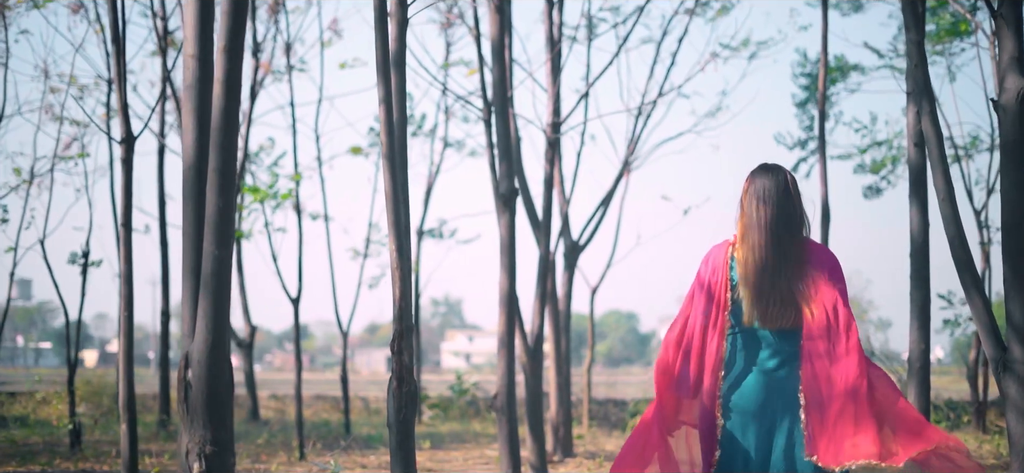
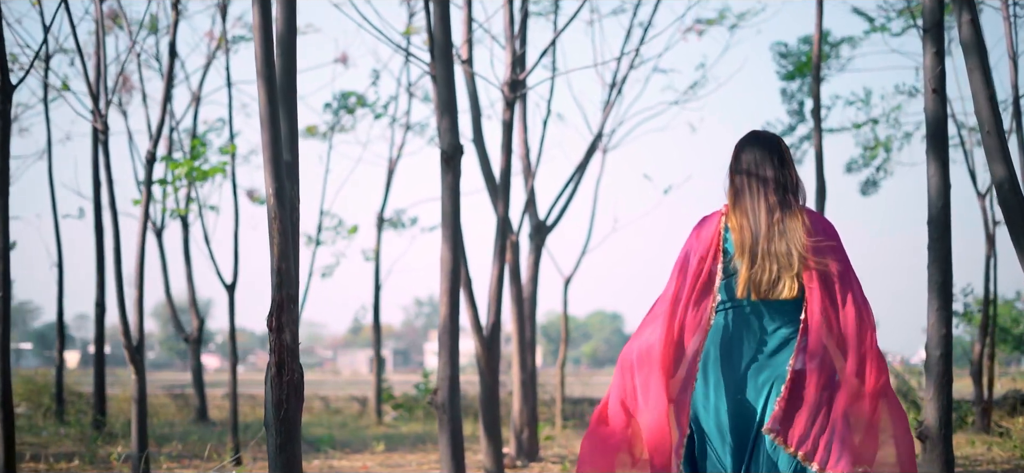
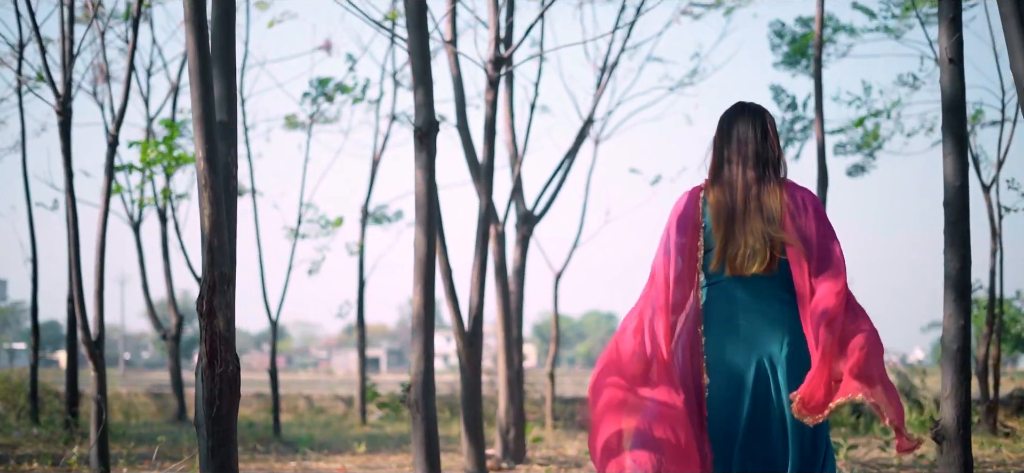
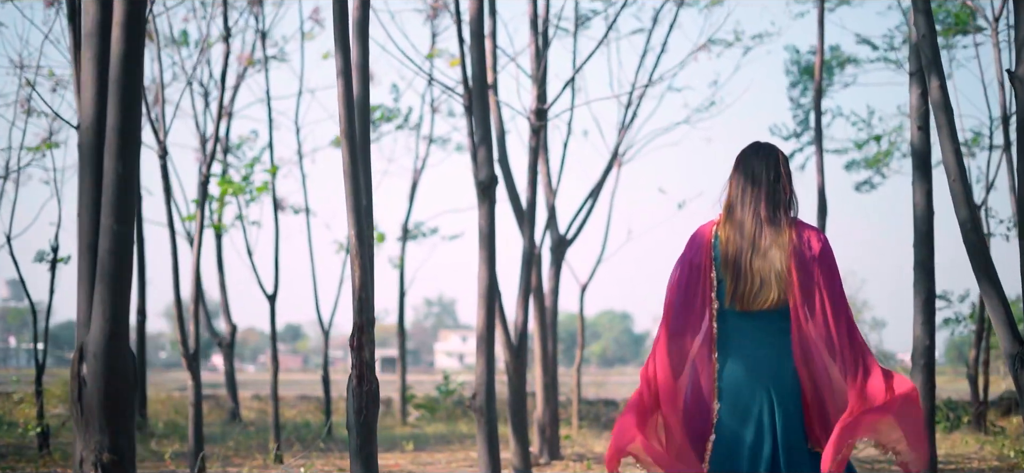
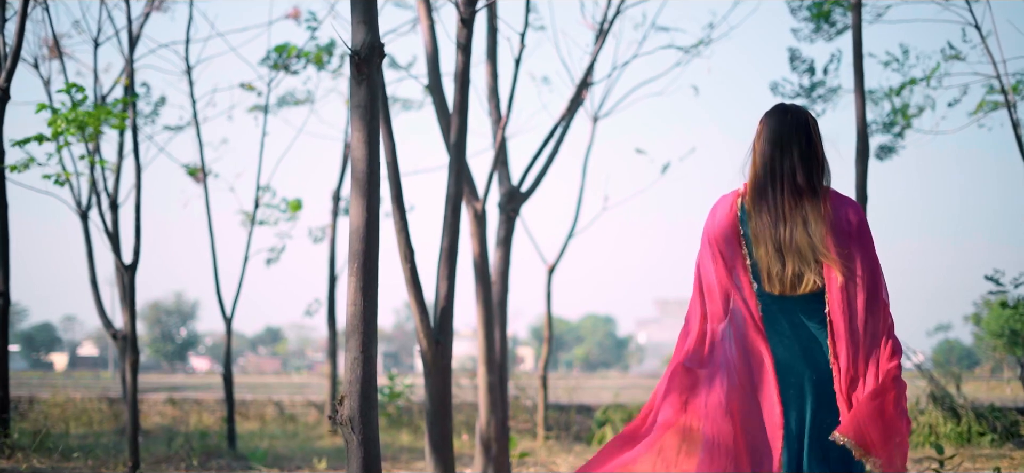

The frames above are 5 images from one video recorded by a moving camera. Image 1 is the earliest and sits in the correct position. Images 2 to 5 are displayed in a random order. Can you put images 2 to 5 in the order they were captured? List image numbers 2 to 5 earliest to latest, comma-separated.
4, 2, 3, 5
